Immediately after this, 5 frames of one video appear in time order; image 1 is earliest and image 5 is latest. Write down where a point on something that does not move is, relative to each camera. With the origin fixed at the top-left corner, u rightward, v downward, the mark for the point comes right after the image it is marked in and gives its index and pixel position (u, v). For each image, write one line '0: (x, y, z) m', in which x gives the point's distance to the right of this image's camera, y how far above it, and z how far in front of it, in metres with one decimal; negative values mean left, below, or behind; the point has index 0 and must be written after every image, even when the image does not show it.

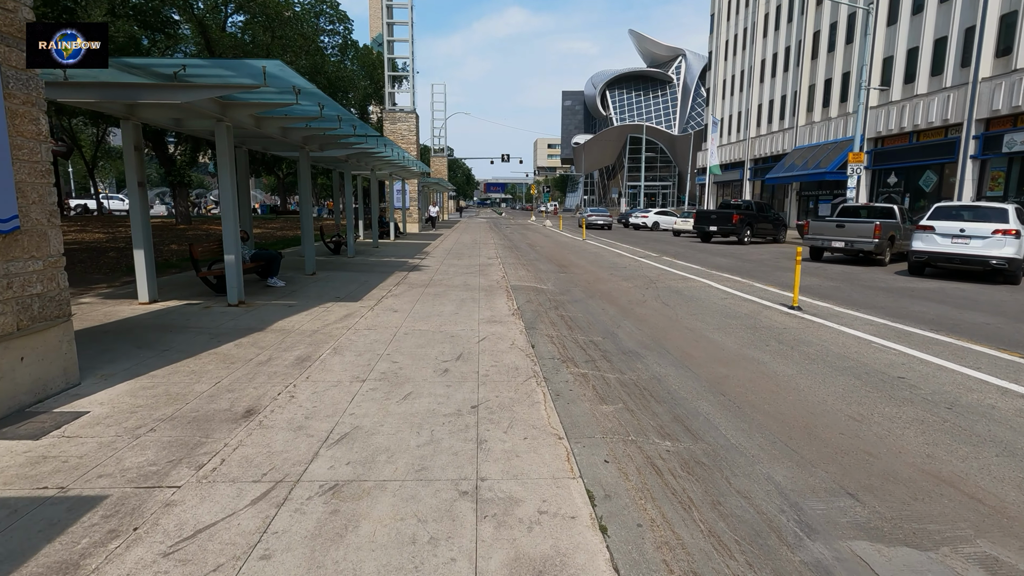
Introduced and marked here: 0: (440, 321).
0: (-1.1, -0.5, +8.6) m
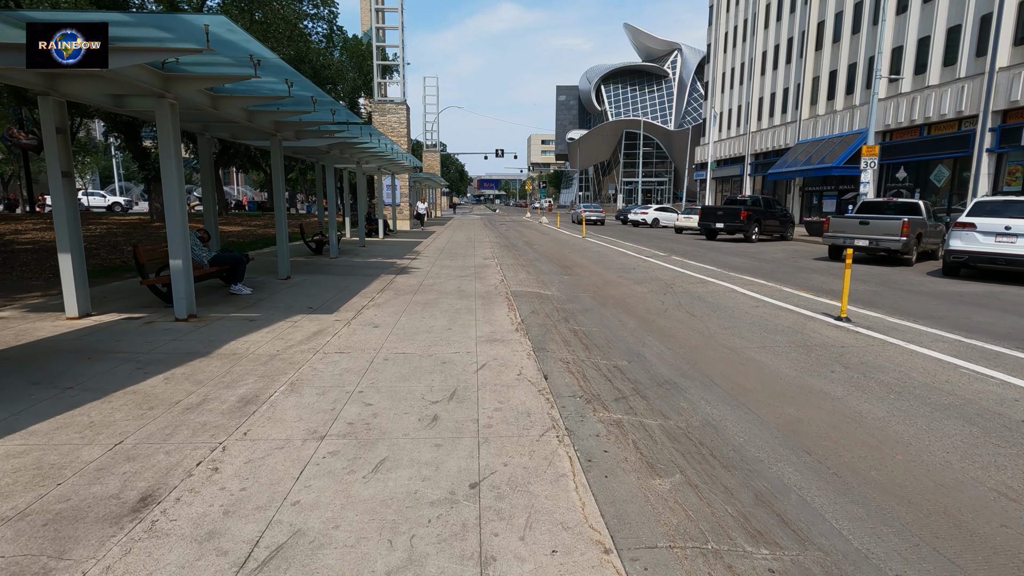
0: (-1.1, -0.7, +7.1) m
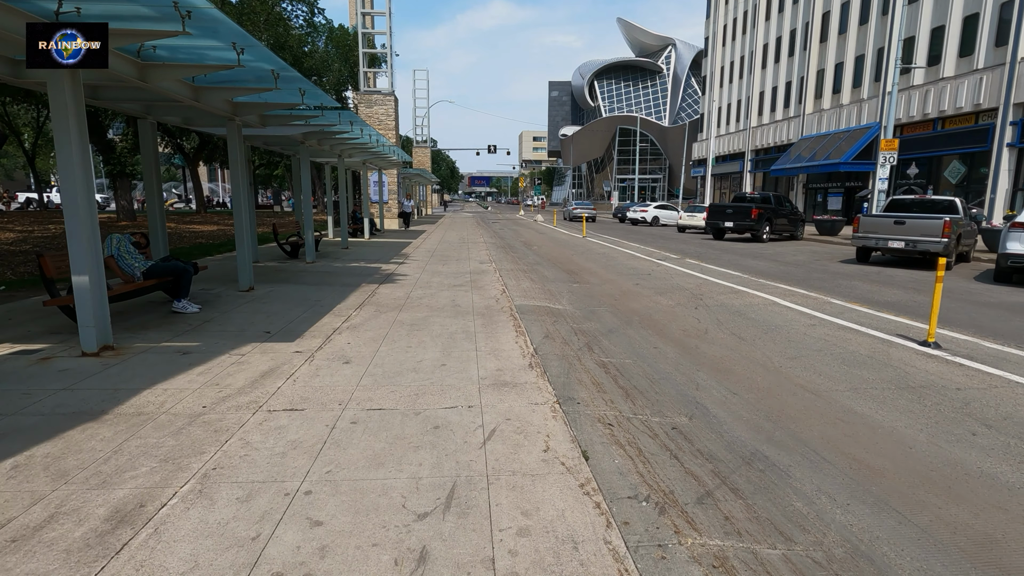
0: (-0.9, -1.0, +5.2) m
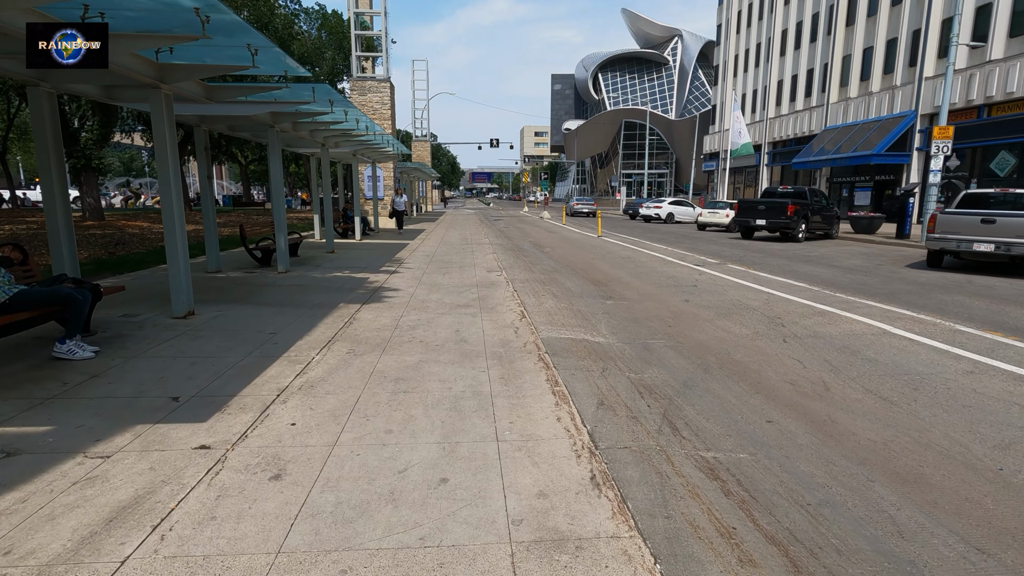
0: (-0.6, -1.4, +2.7) m
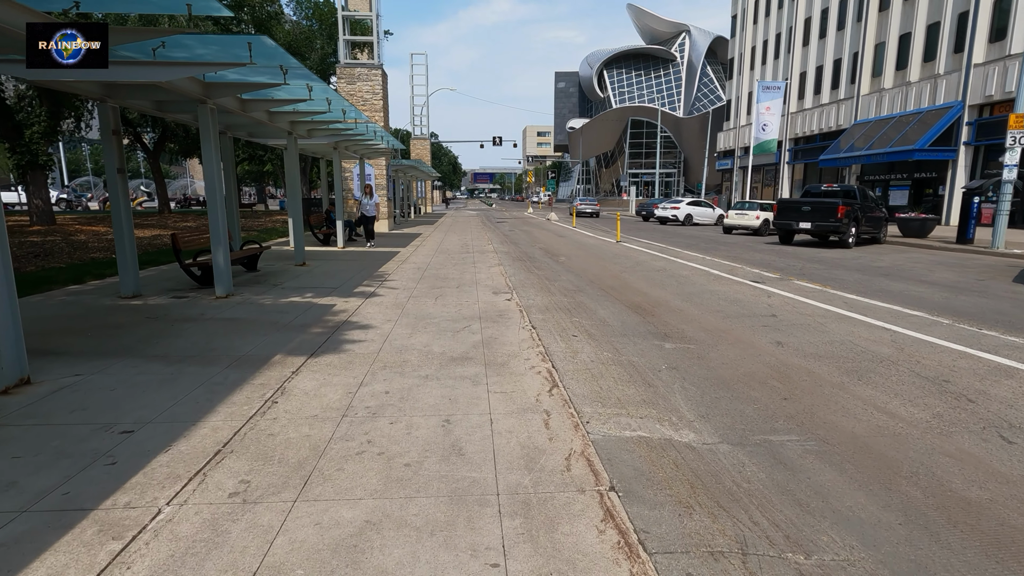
0: (-0.4, -1.8, -0.3) m
